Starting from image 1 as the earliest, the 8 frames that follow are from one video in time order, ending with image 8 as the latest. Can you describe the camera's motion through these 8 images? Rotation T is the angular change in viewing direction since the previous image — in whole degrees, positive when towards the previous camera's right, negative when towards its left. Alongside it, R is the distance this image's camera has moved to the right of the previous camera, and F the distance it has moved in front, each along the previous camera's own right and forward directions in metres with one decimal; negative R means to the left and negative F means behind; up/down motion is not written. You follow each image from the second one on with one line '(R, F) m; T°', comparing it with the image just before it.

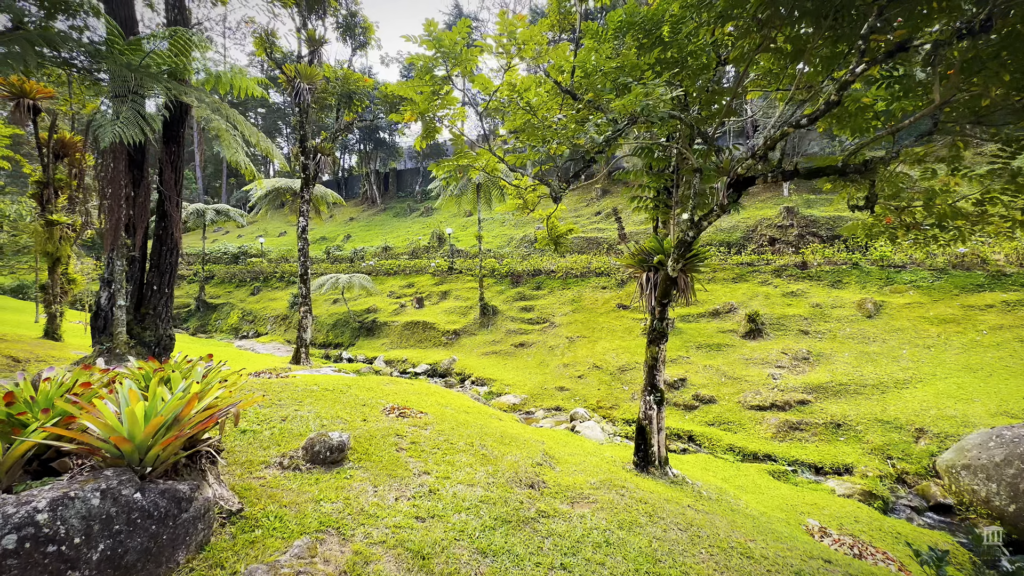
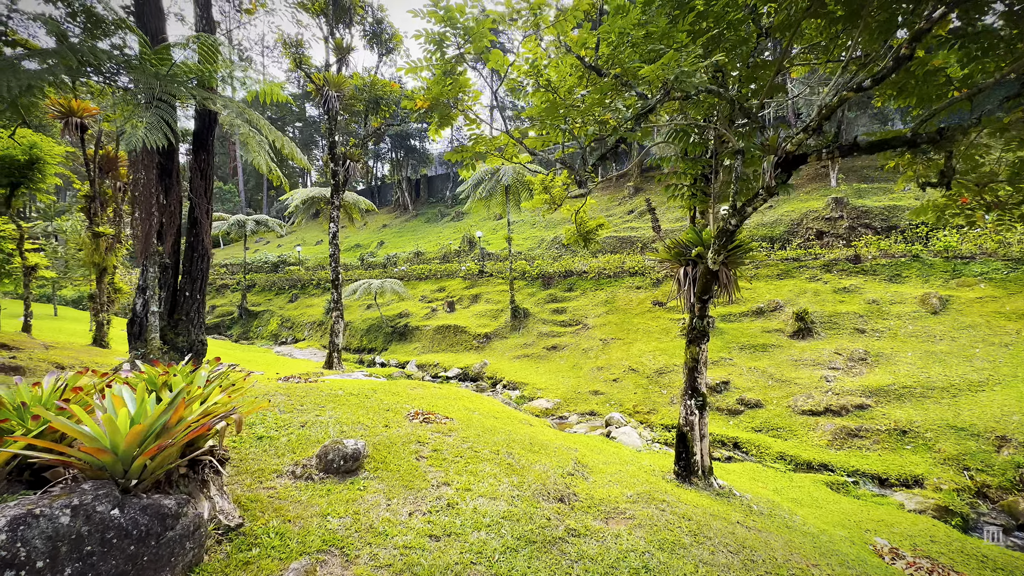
(+0.1, +0.3) m; -5°
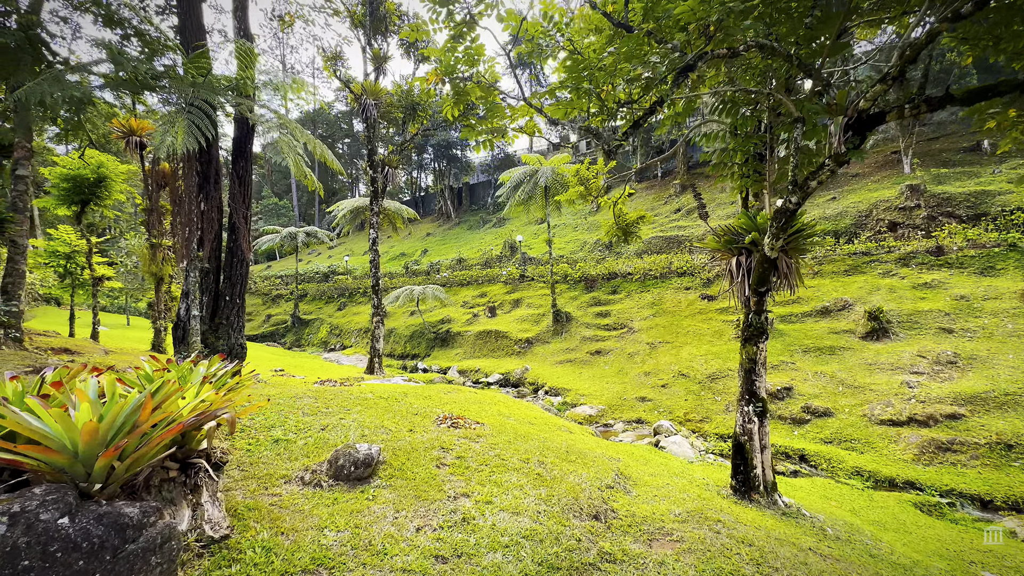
(+0.2, +0.4) m; -6°
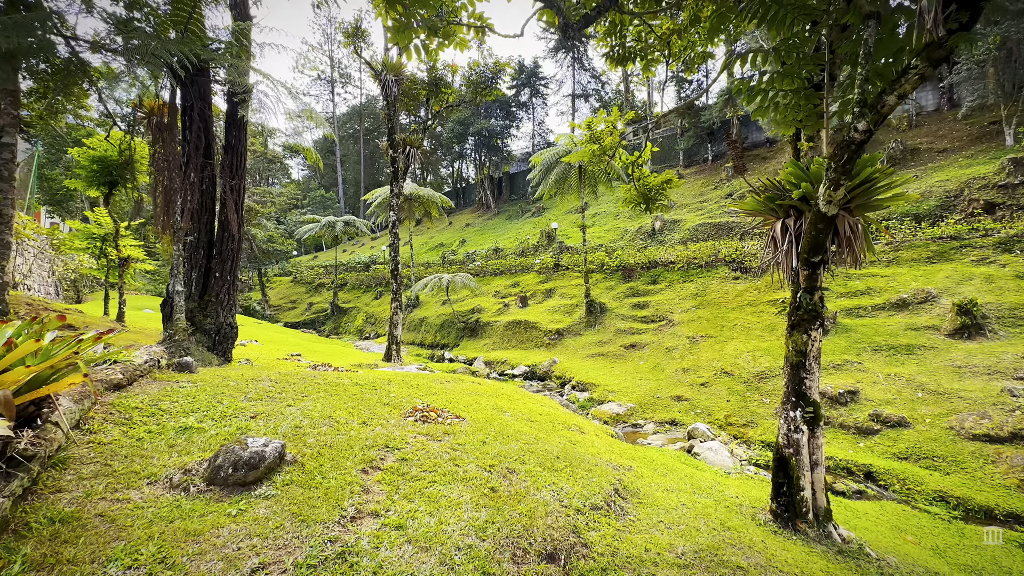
(+0.7, +0.9) m; -6°
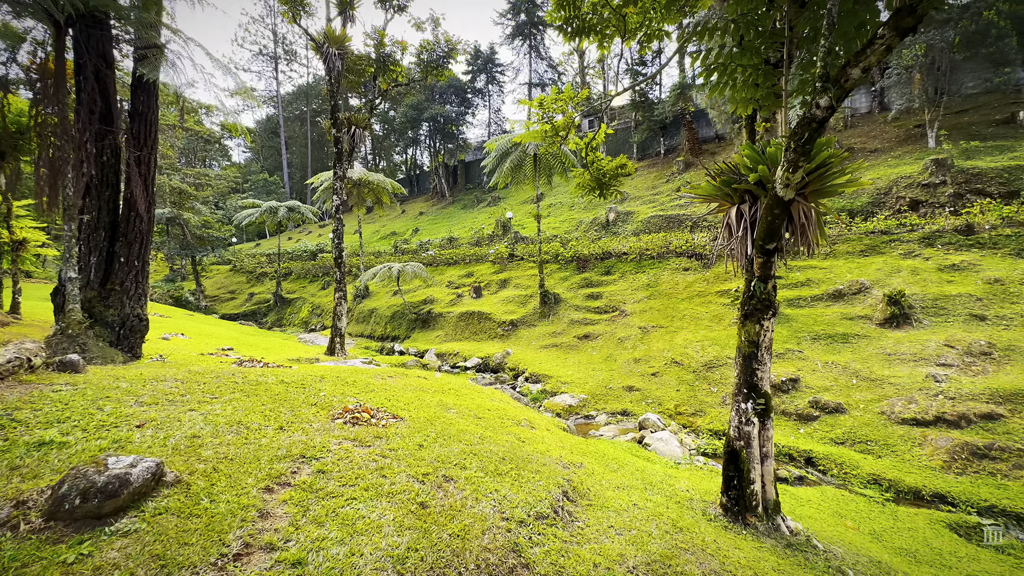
(+0.2, +0.3) m; +6°
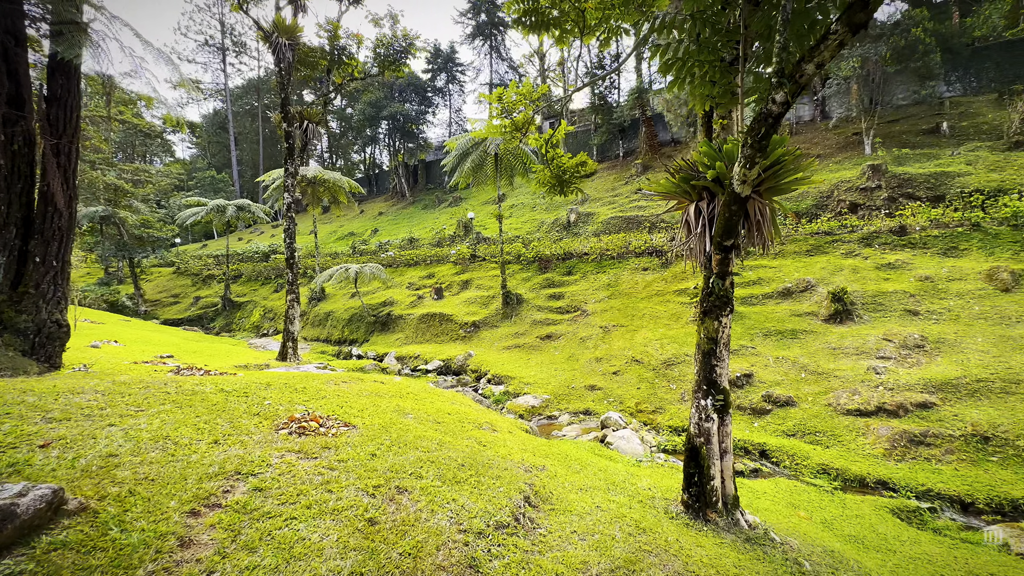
(+0.1, +0.1) m; +5°
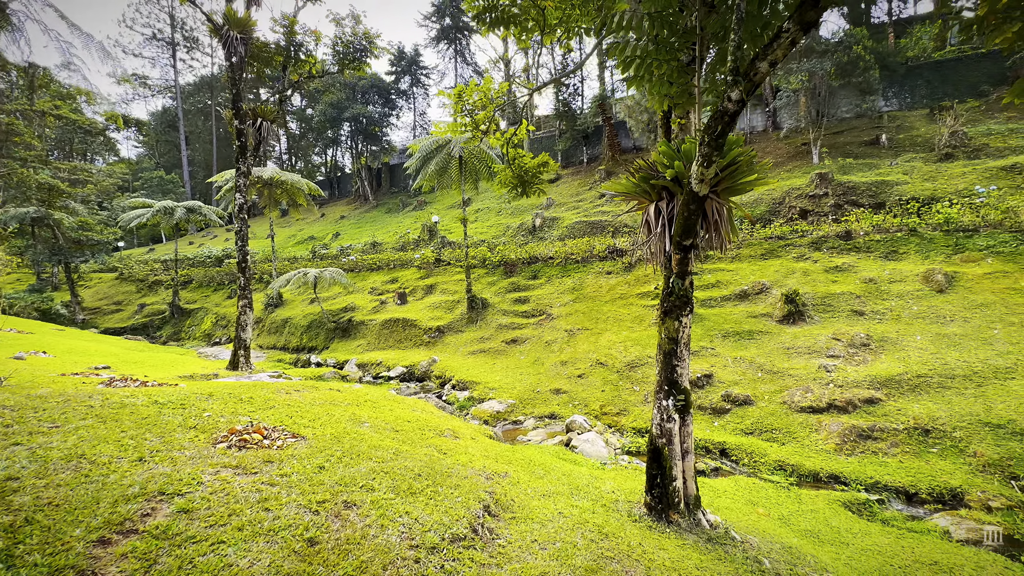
(+0.1, +0.1) m; +4°
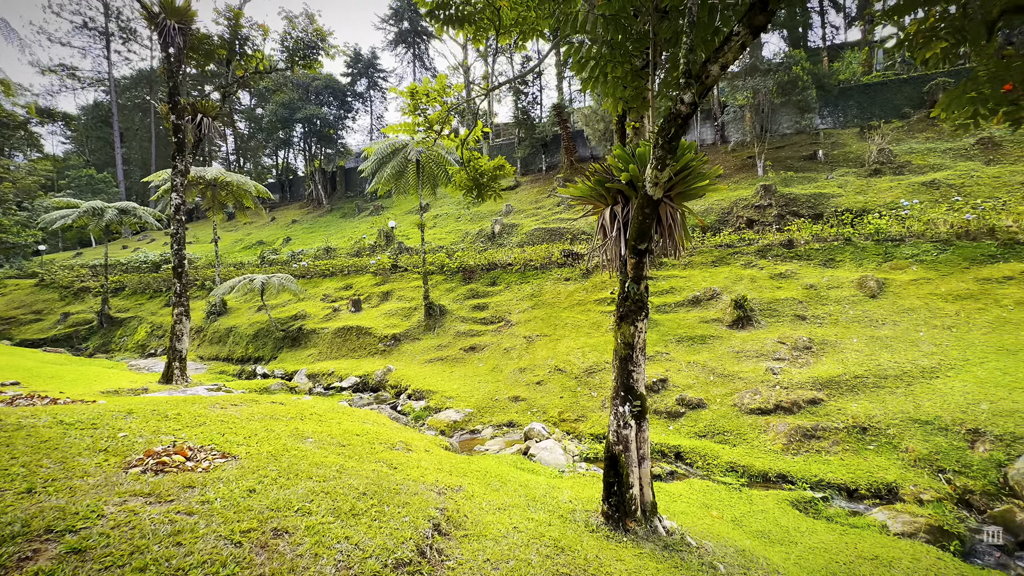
(+0.1, +0.1) m; +5°
